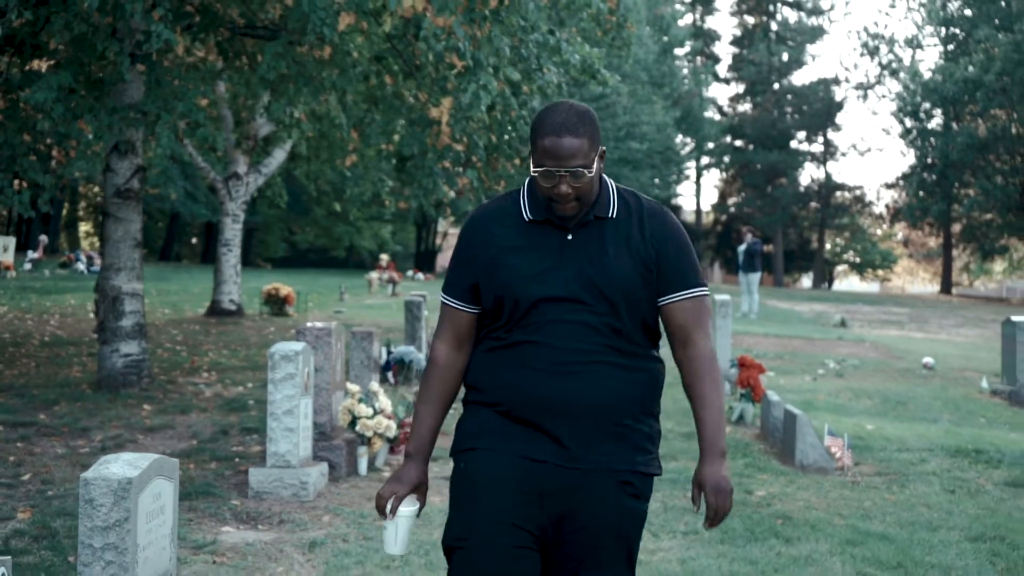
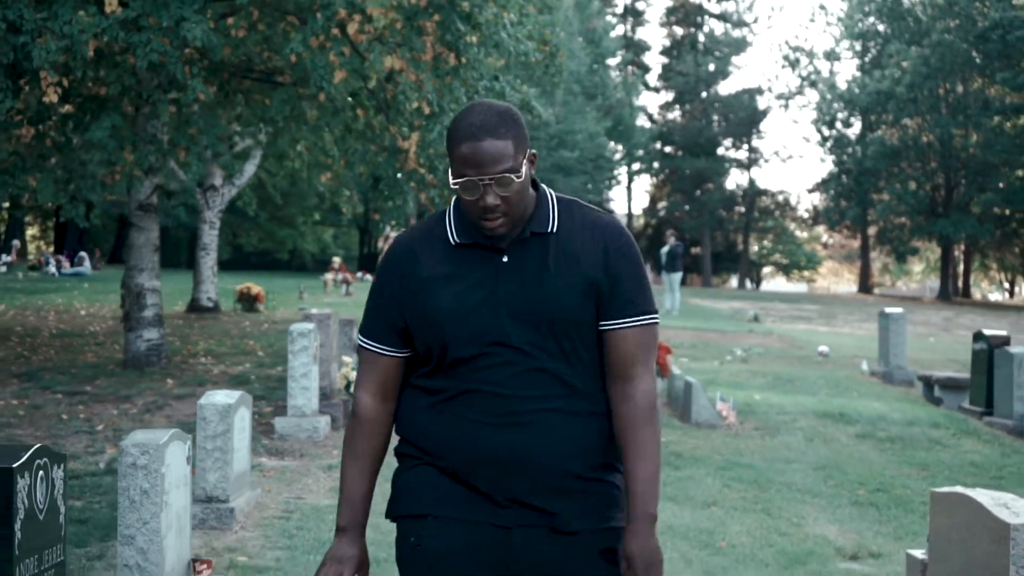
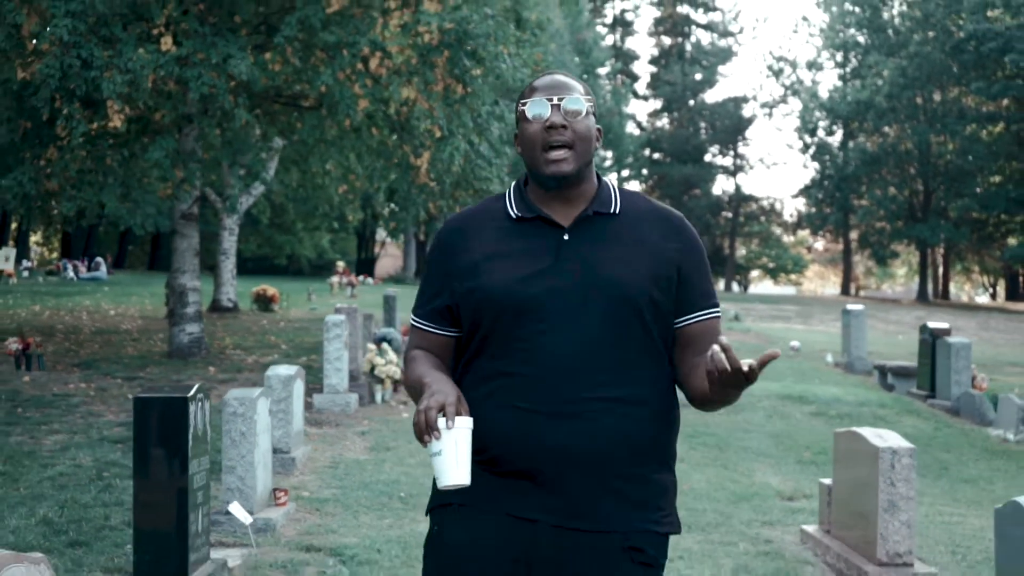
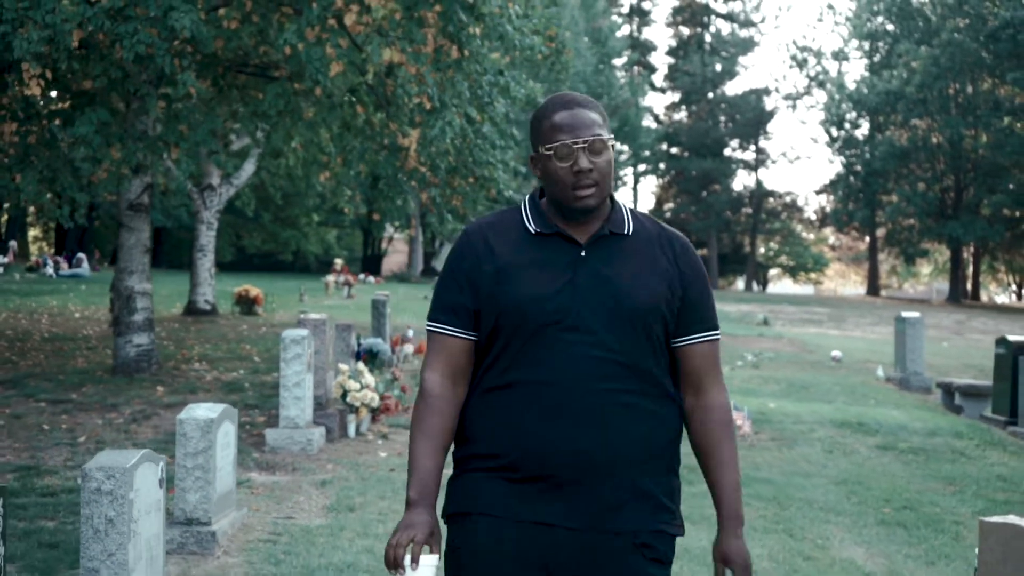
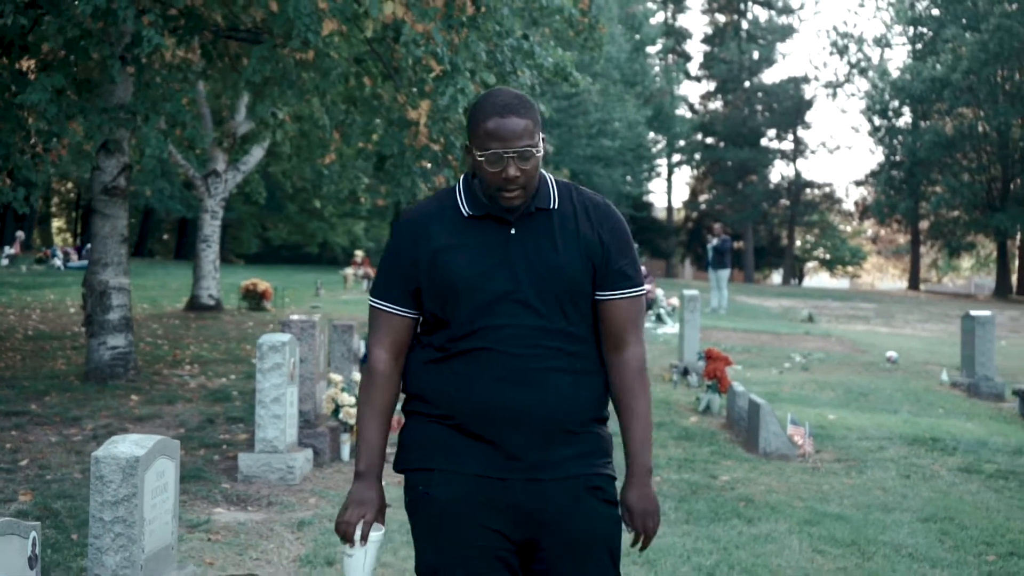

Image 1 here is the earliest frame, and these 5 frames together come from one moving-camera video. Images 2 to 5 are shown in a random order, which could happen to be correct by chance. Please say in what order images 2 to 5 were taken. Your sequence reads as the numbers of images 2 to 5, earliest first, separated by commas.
5, 4, 2, 3
